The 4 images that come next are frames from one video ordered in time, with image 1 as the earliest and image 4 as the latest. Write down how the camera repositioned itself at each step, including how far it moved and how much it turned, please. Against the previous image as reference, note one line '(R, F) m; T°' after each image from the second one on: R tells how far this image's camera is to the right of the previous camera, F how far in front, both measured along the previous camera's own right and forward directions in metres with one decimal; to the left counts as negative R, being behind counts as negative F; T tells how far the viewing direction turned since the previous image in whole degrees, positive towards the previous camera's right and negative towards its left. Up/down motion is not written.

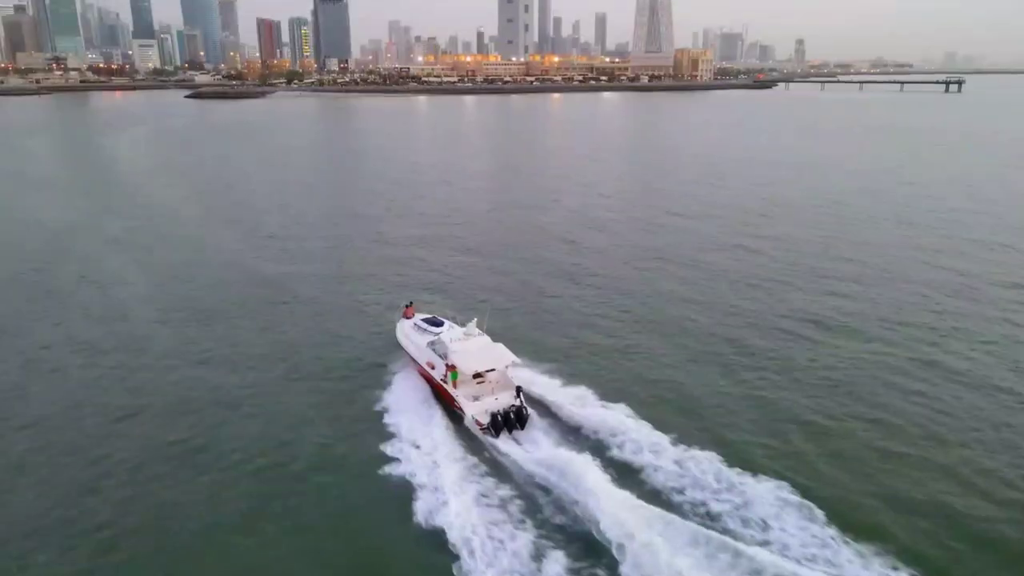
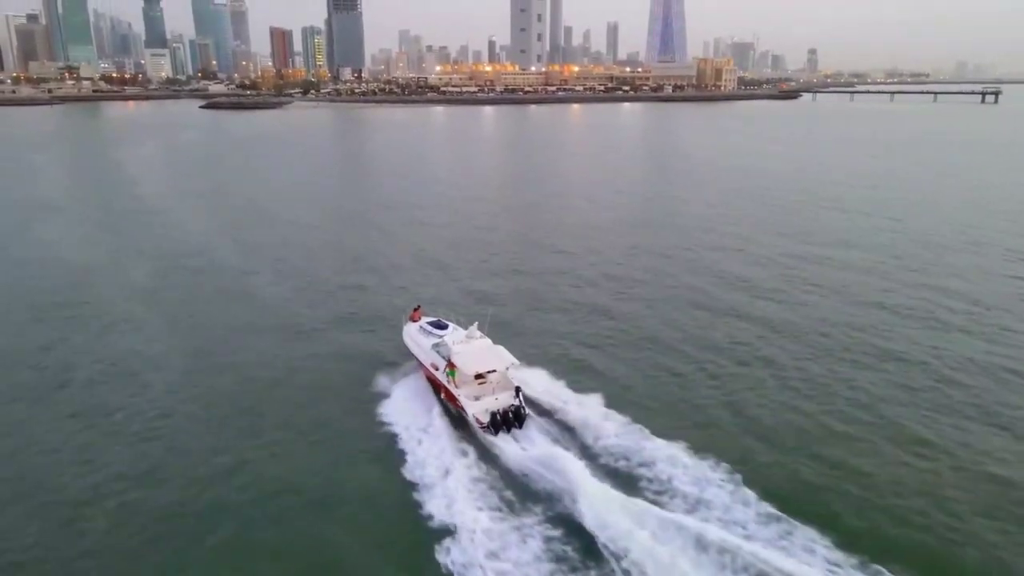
(-2.4, +3.8) m; -1°
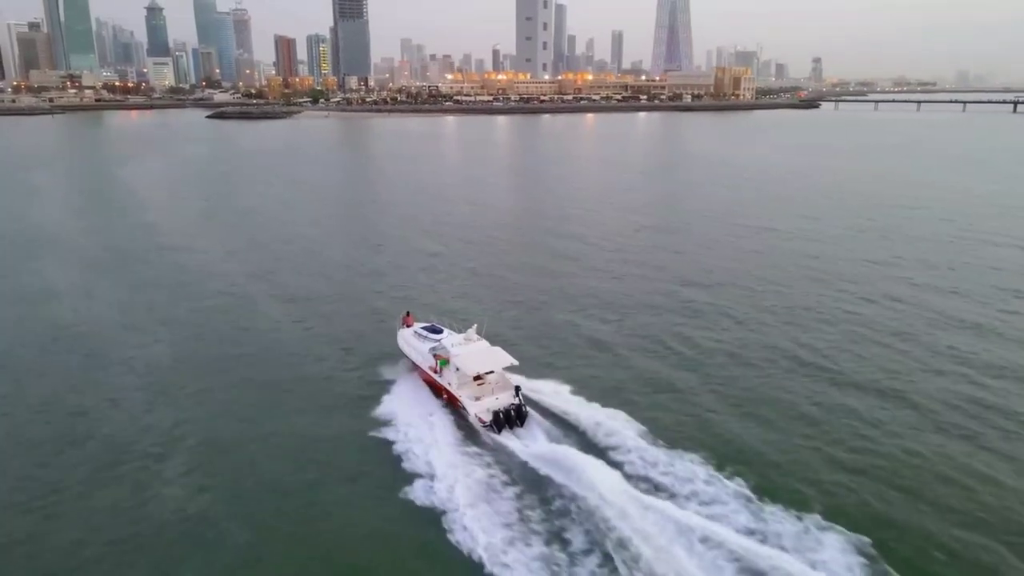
(-2.6, +4.5) m; 0°
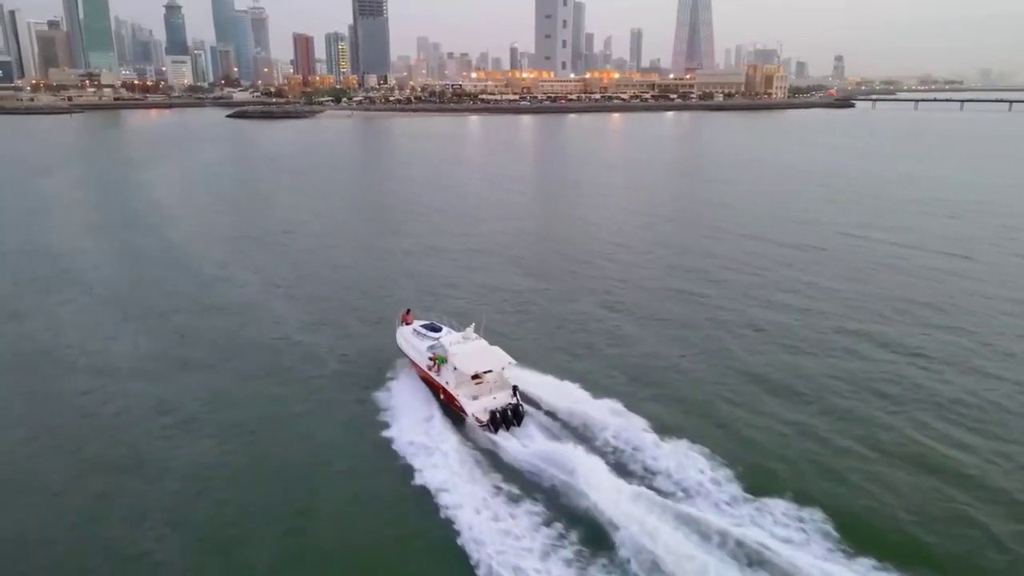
(-2.1, +3.8) m; -1°
